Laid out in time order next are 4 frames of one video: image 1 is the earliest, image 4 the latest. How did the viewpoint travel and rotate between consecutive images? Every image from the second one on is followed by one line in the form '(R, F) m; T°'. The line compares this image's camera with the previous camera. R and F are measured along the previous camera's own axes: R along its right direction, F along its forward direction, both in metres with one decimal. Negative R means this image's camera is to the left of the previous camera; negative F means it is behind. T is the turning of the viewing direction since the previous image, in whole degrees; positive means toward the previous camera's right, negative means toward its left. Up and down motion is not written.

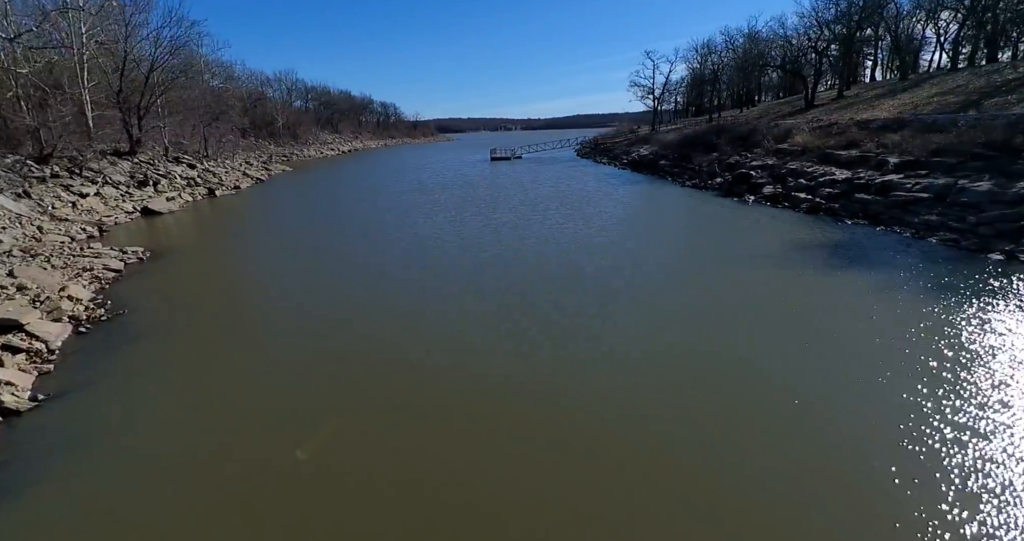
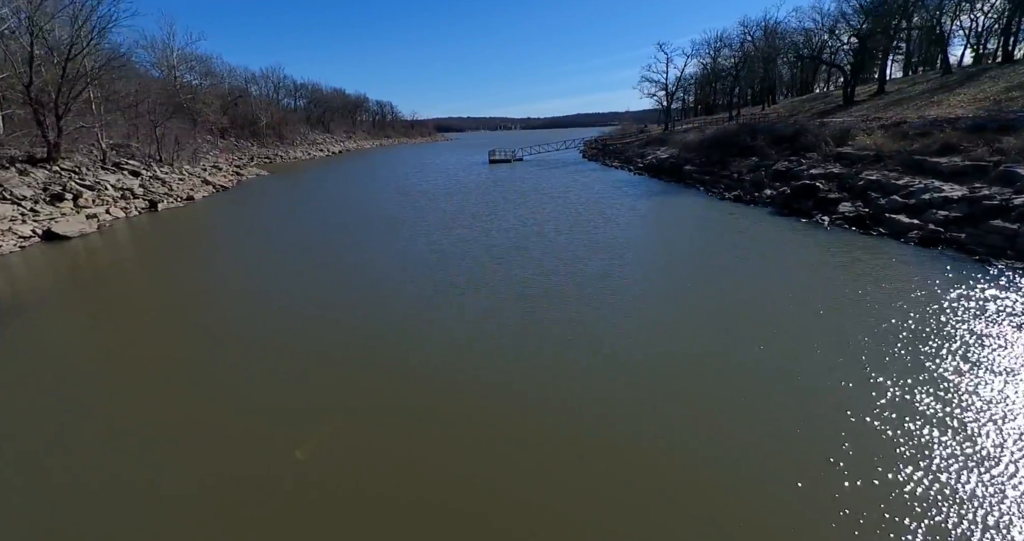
(0.0, +2.3) m; 0°
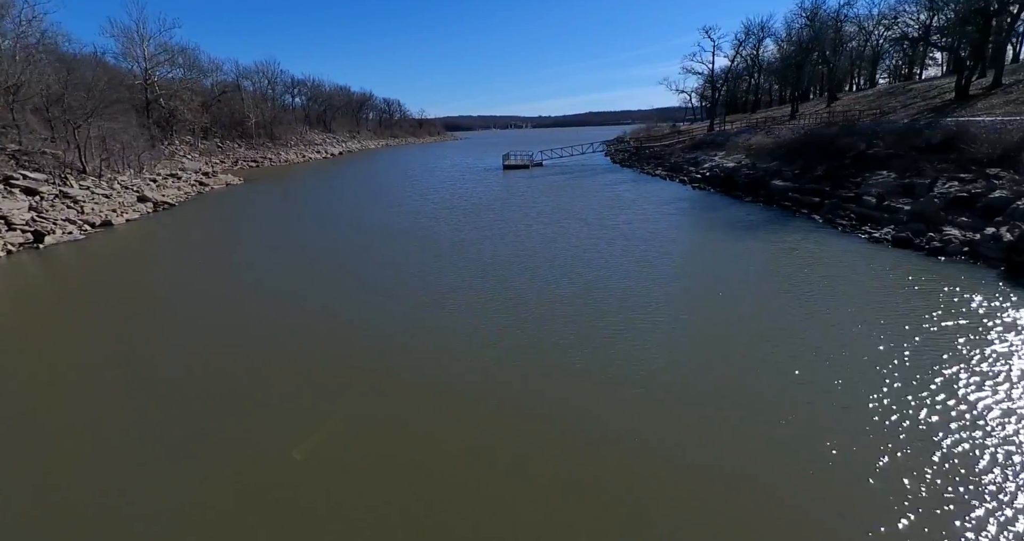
(-0.3, +3.5) m; -1°
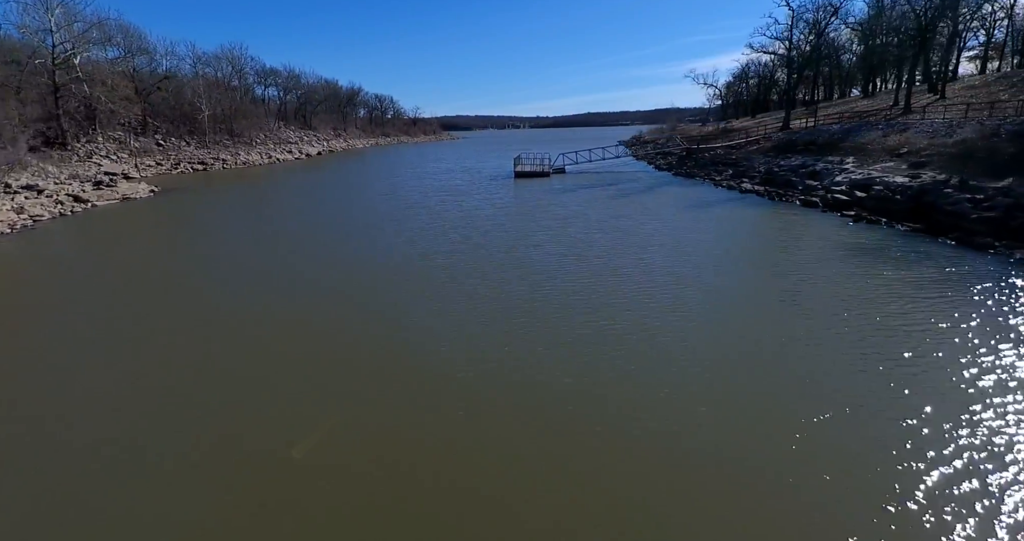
(-0.4, +4.9) m; 0°
